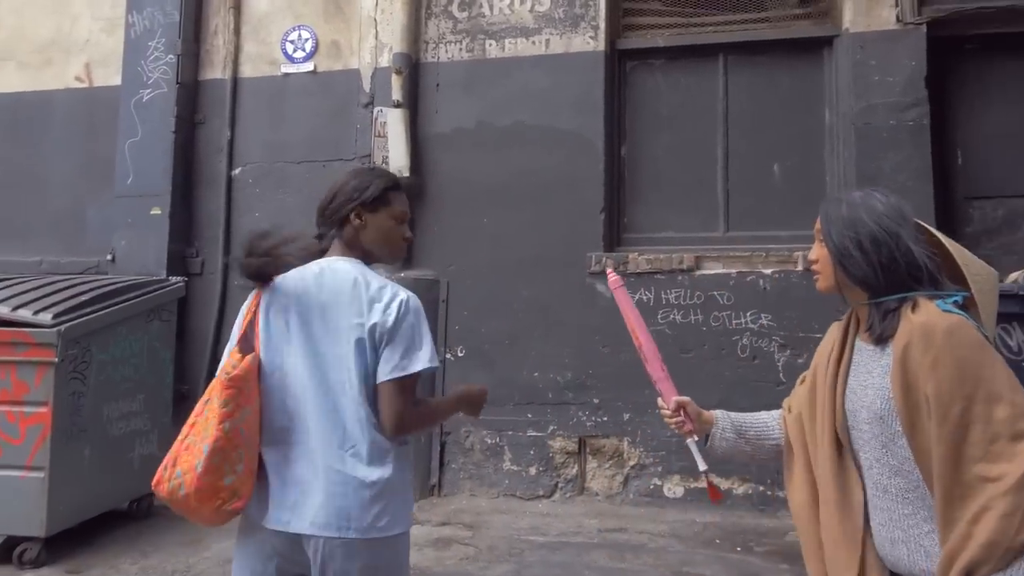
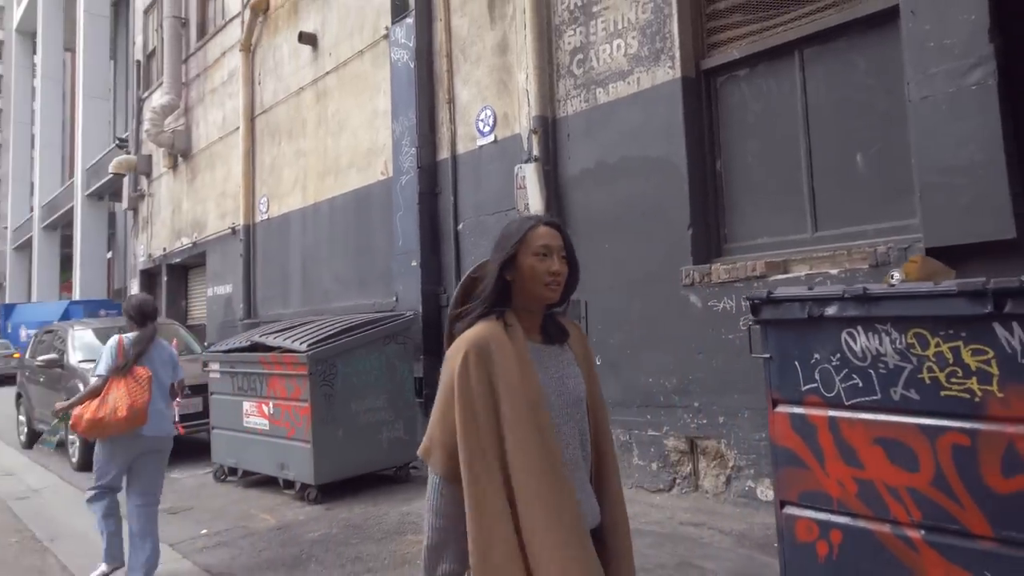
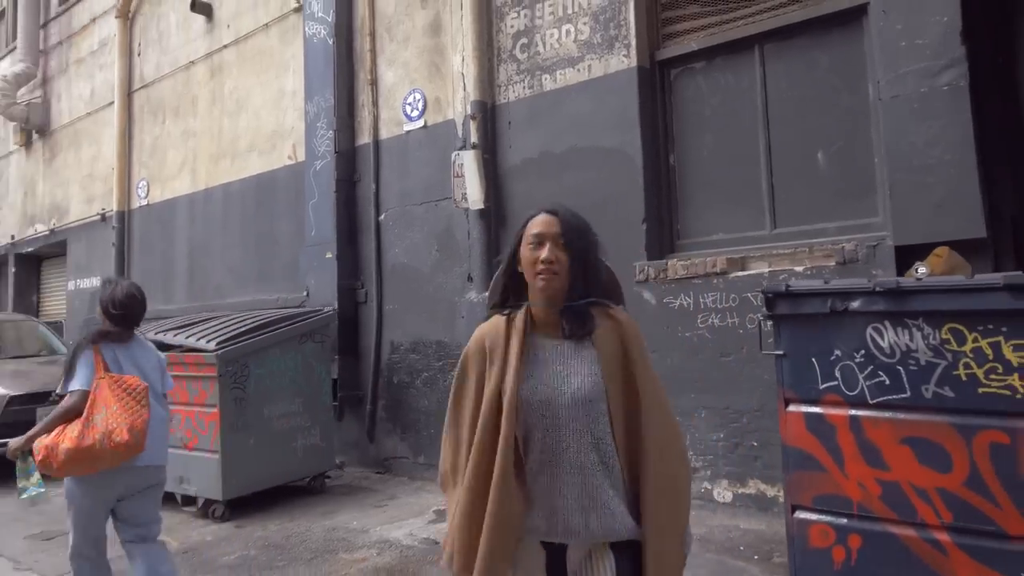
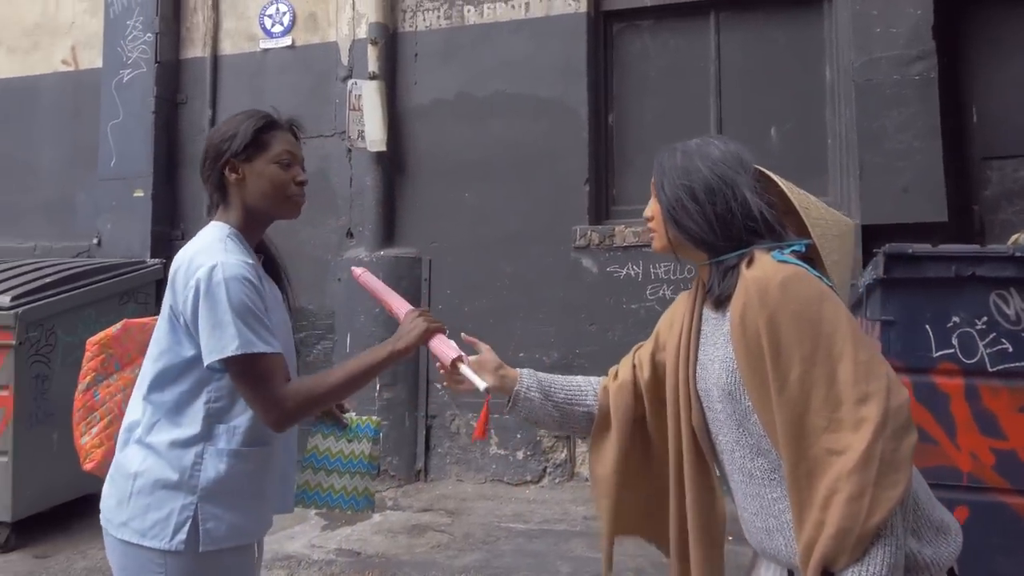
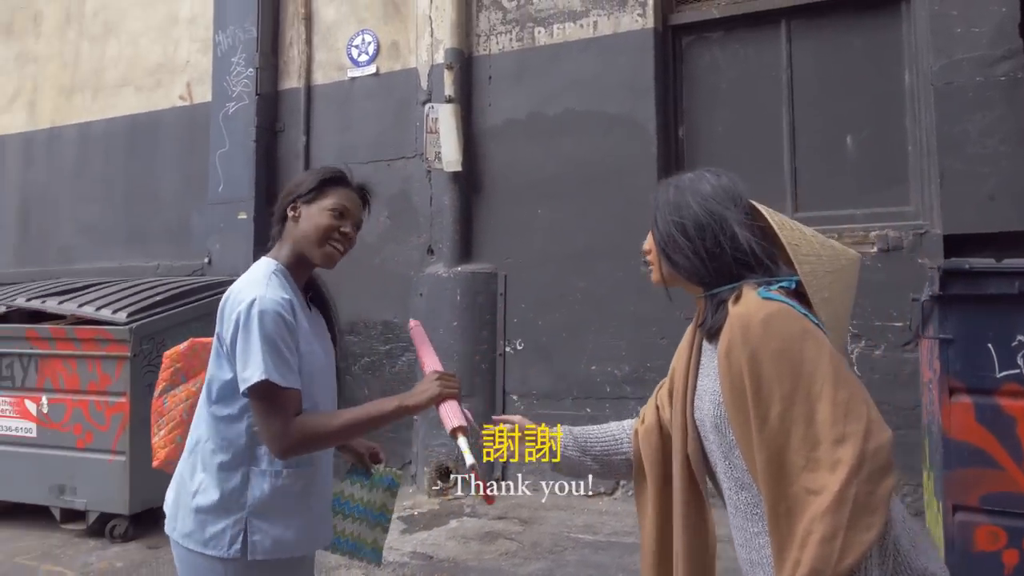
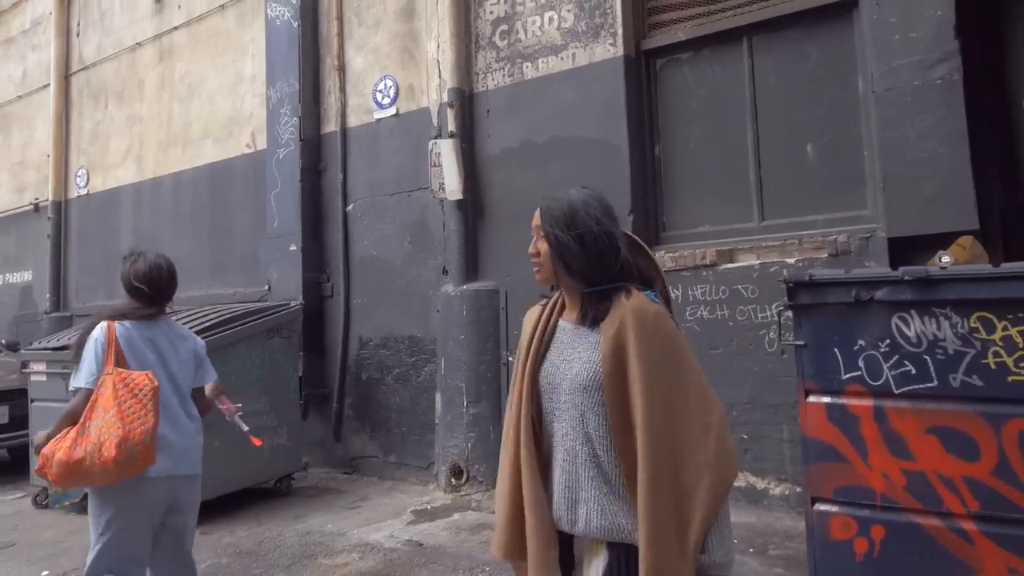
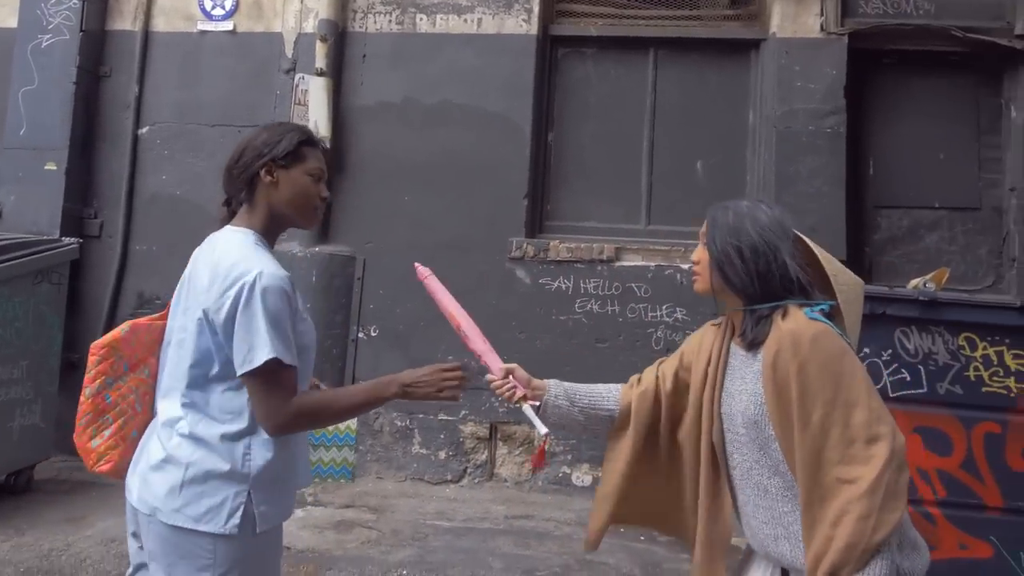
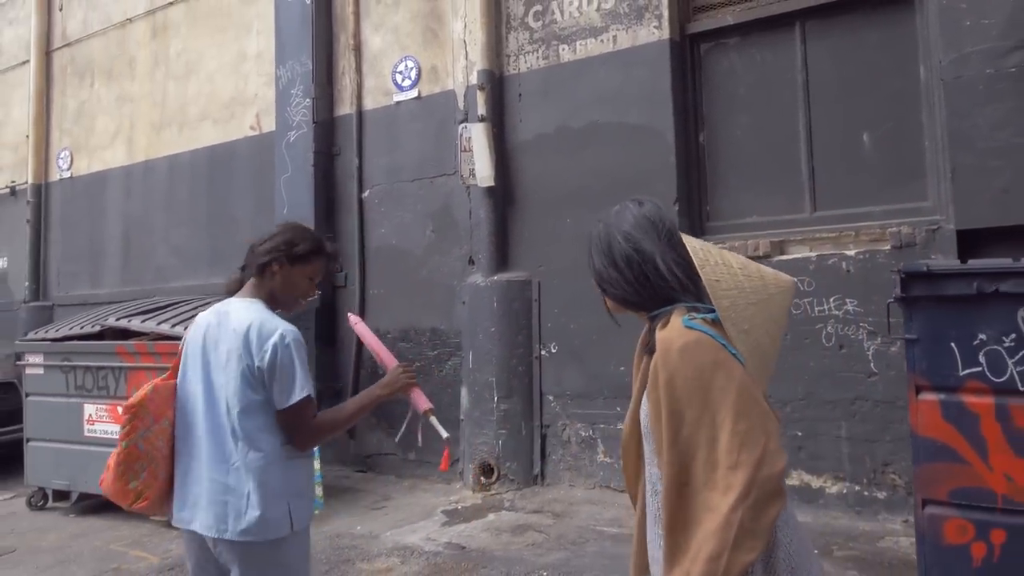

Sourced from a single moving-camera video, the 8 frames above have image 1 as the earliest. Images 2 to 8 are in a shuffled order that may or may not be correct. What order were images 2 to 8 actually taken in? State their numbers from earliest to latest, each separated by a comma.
7, 4, 5, 8, 6, 3, 2
